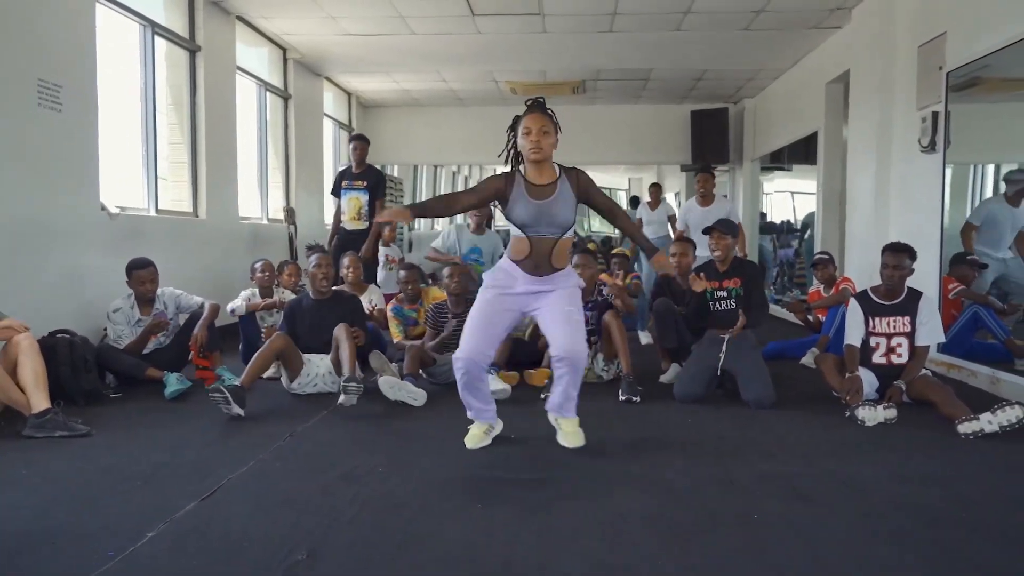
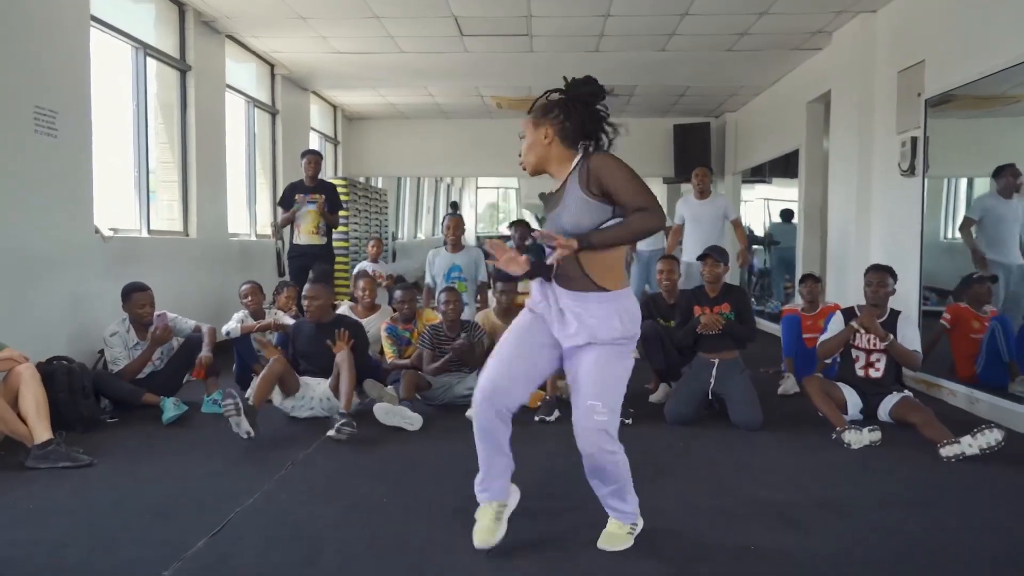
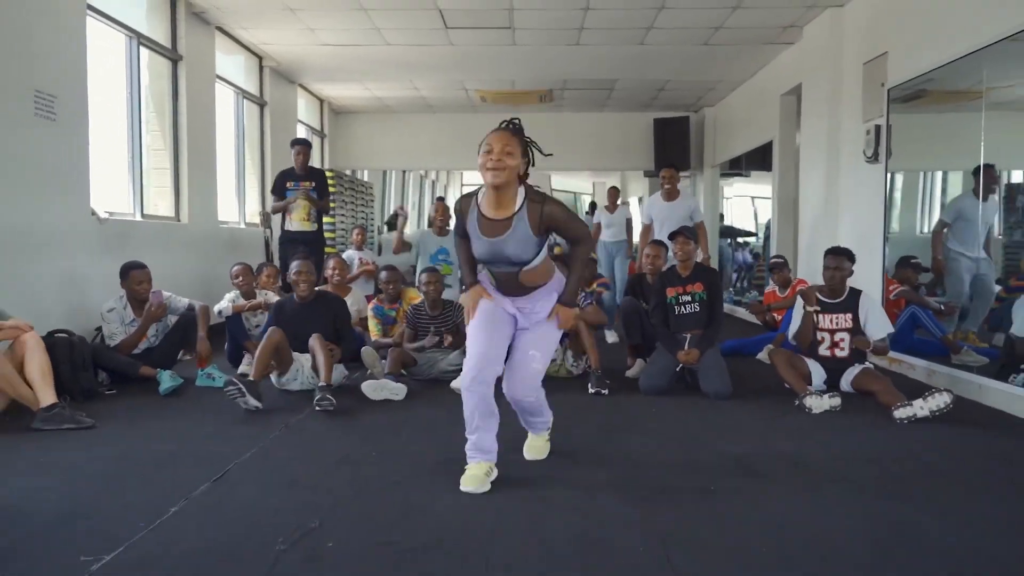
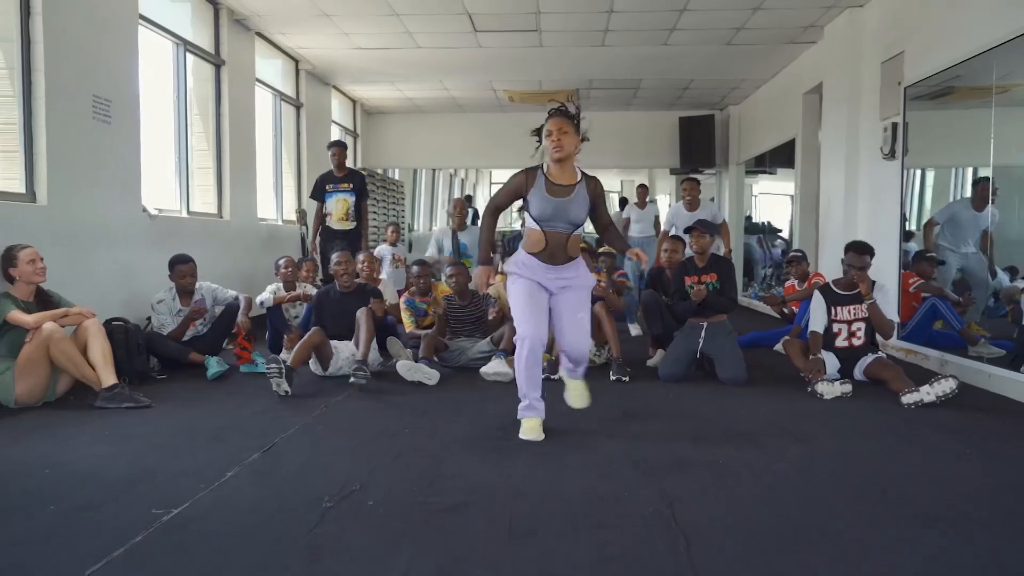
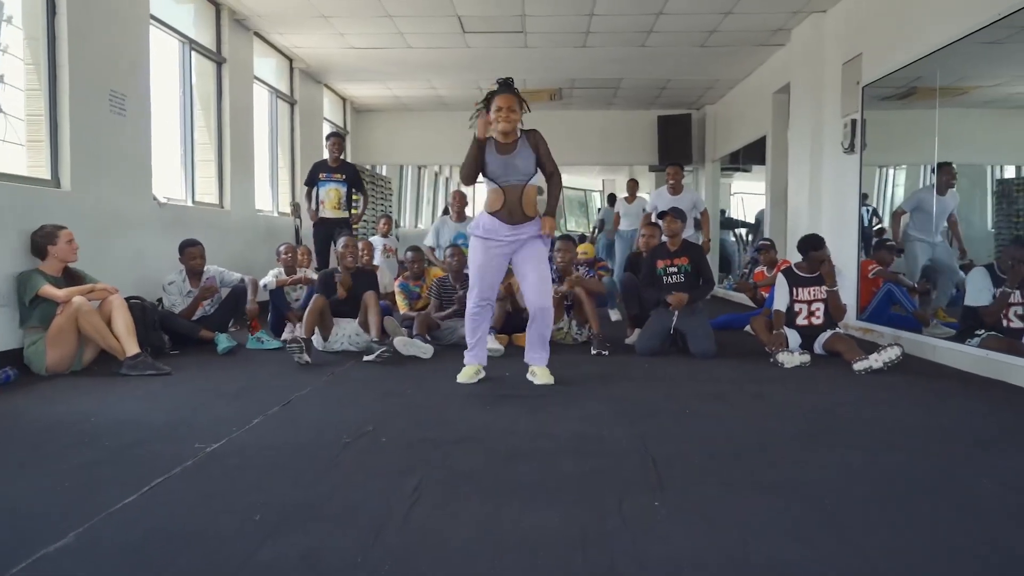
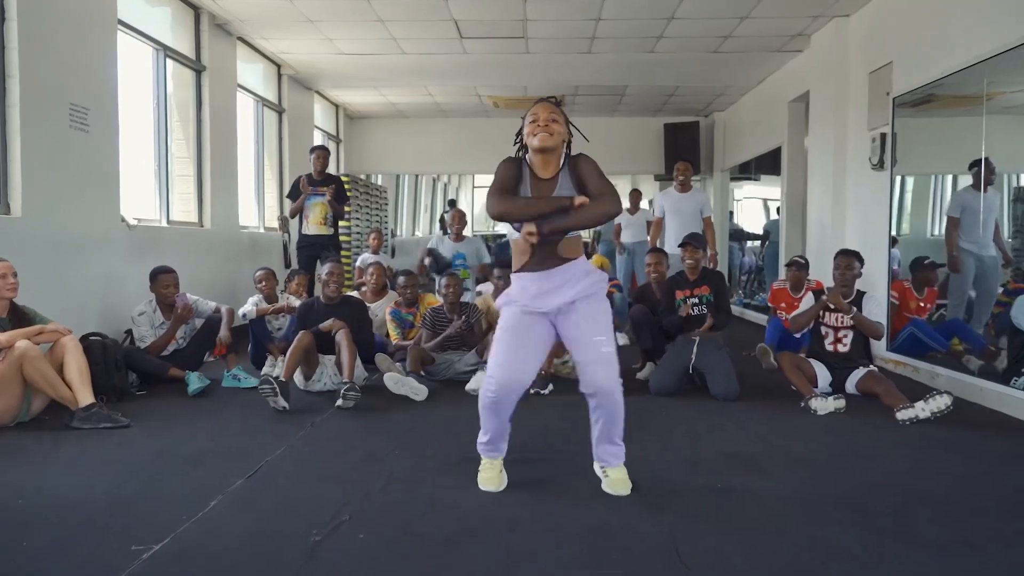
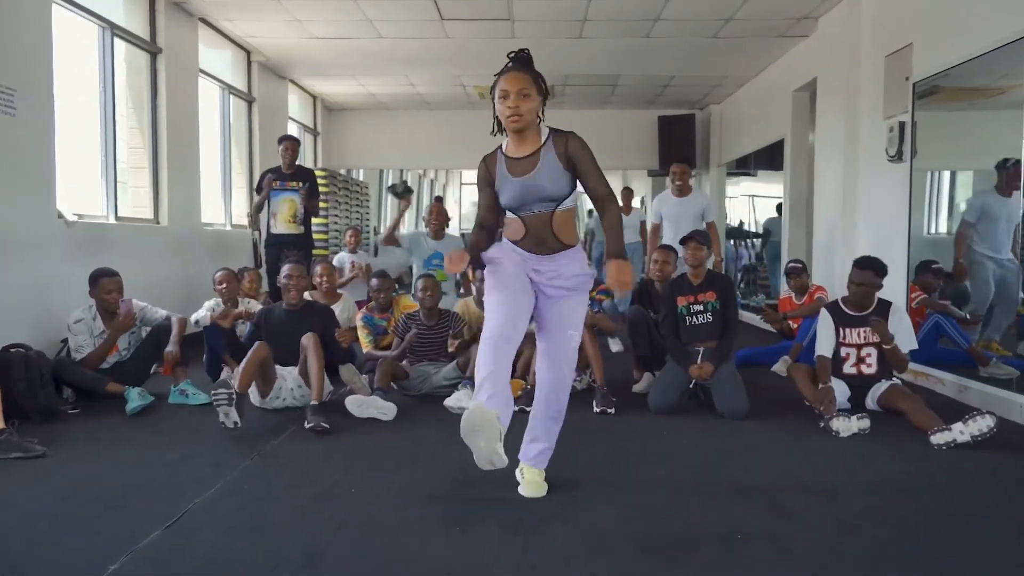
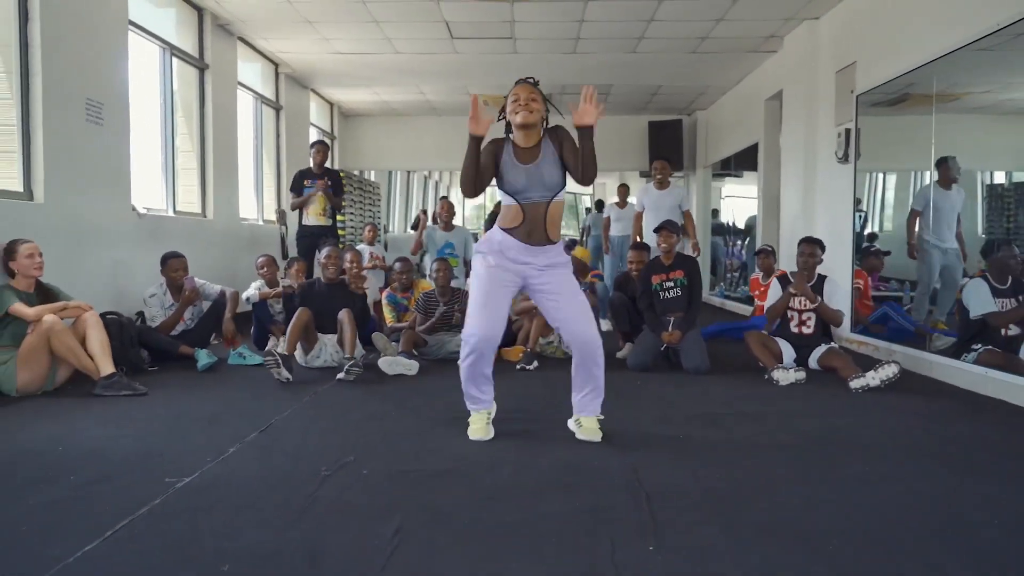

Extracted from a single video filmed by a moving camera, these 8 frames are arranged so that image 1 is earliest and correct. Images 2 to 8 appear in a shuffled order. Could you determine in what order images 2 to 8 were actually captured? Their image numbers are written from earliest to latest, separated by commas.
4, 5, 7, 3, 8, 6, 2
